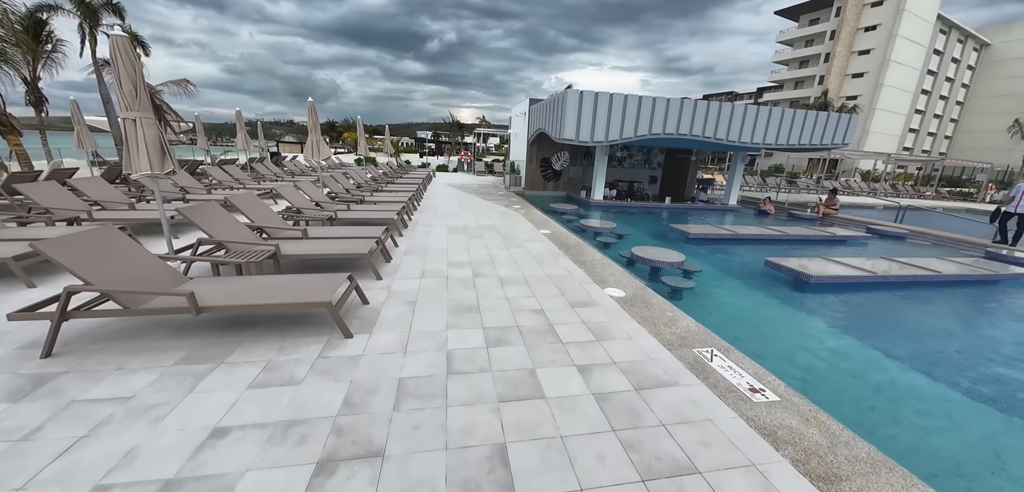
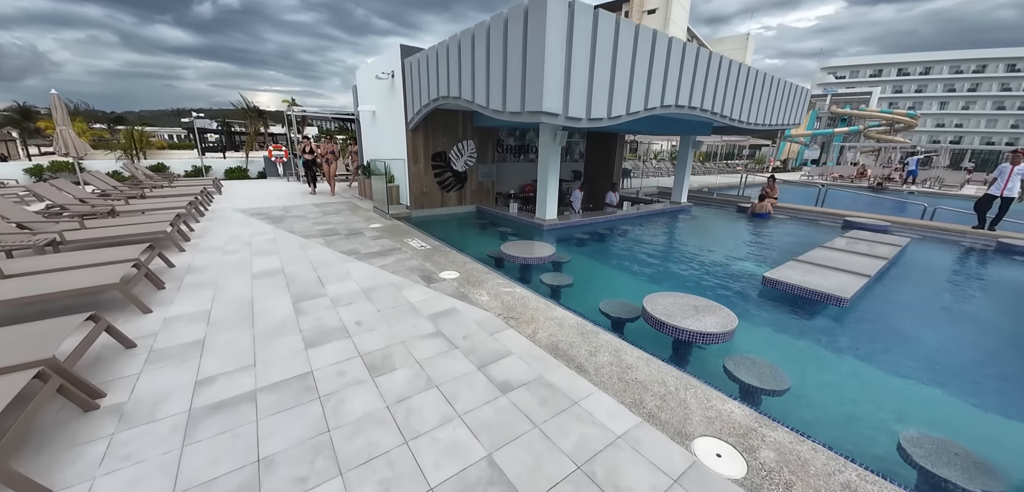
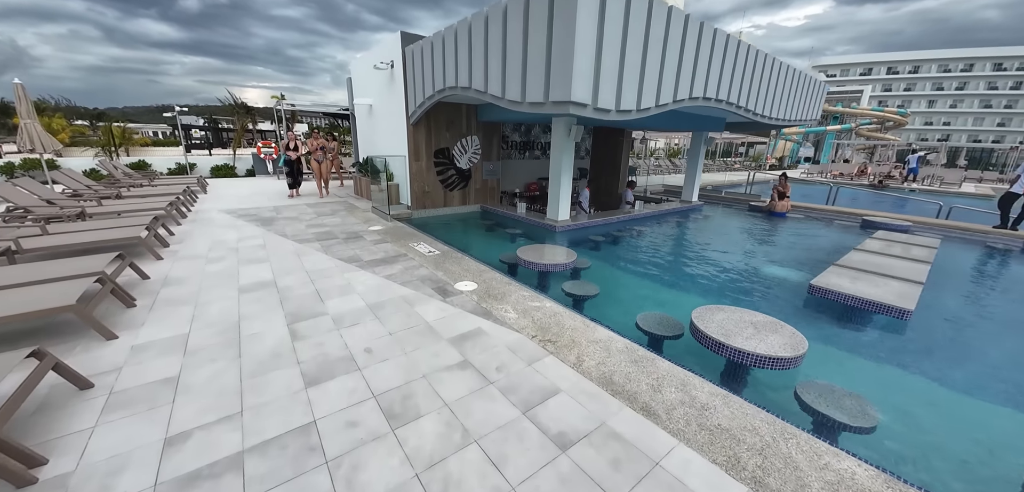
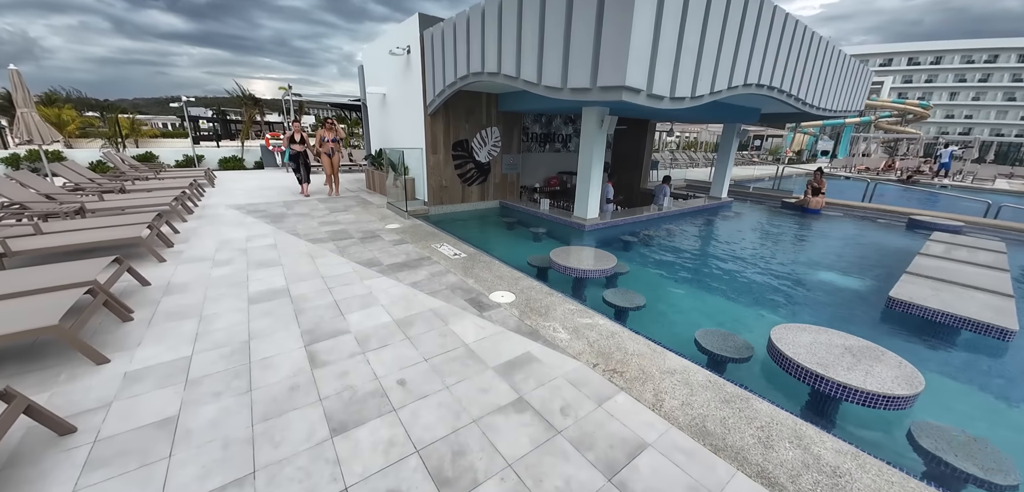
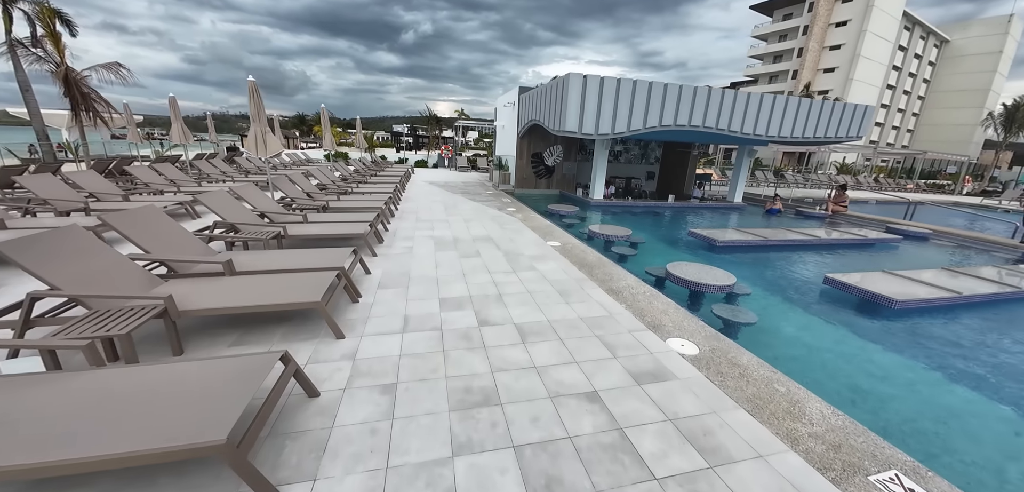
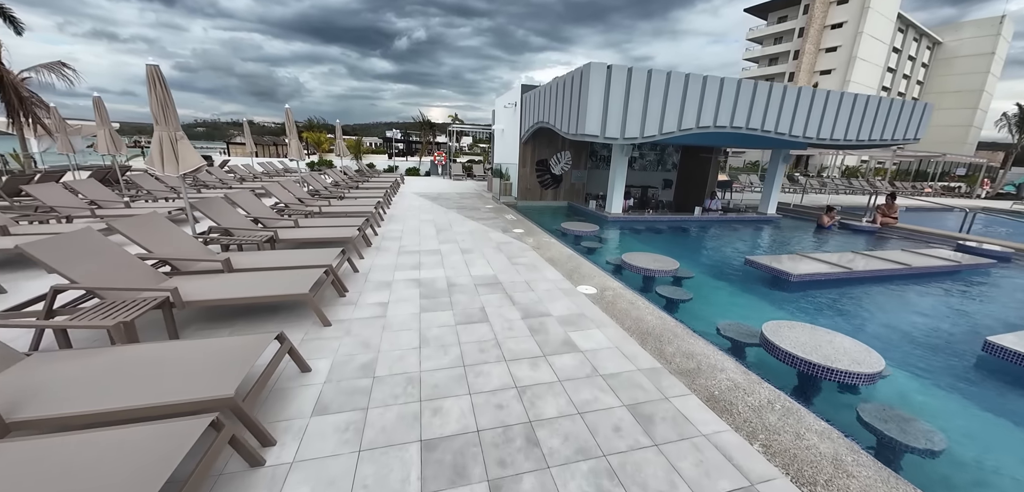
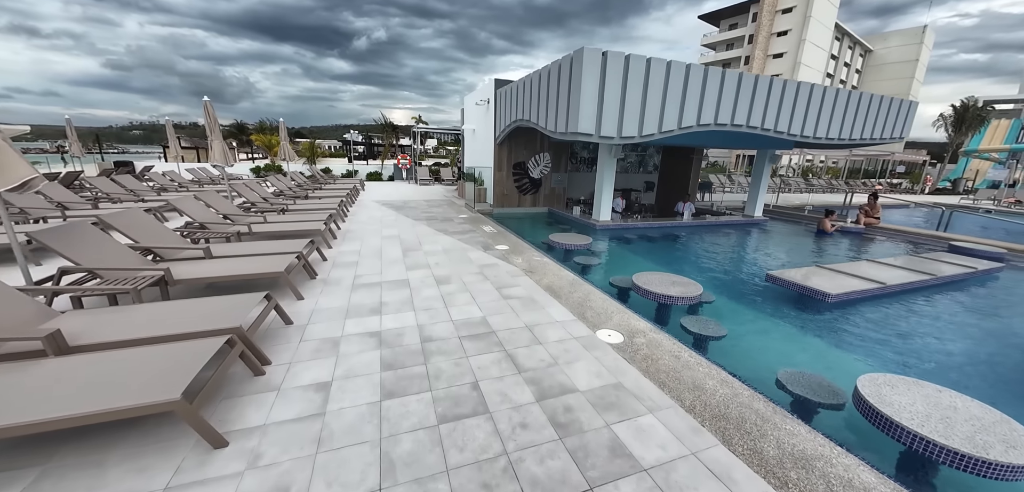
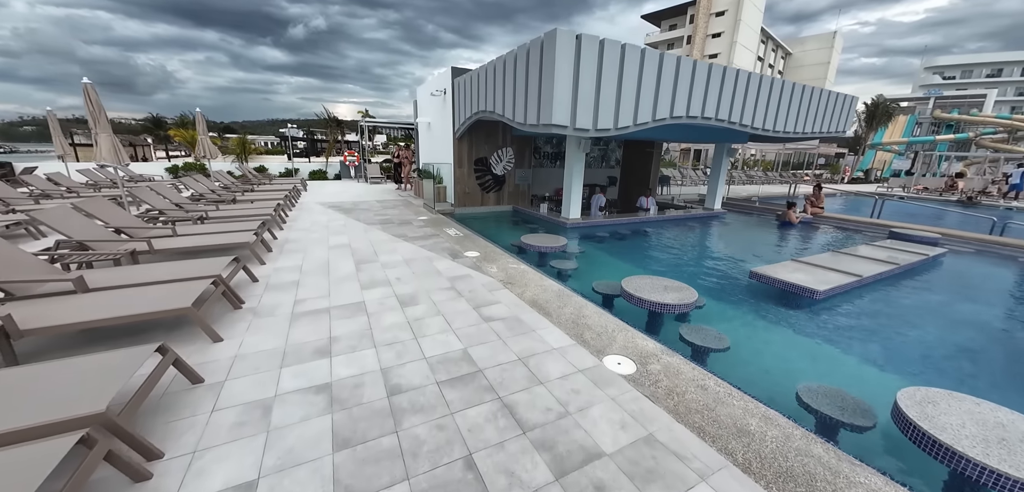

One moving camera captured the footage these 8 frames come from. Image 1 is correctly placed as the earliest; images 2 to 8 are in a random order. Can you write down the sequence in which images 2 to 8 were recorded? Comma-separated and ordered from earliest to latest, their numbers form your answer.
5, 6, 7, 8, 2, 3, 4
